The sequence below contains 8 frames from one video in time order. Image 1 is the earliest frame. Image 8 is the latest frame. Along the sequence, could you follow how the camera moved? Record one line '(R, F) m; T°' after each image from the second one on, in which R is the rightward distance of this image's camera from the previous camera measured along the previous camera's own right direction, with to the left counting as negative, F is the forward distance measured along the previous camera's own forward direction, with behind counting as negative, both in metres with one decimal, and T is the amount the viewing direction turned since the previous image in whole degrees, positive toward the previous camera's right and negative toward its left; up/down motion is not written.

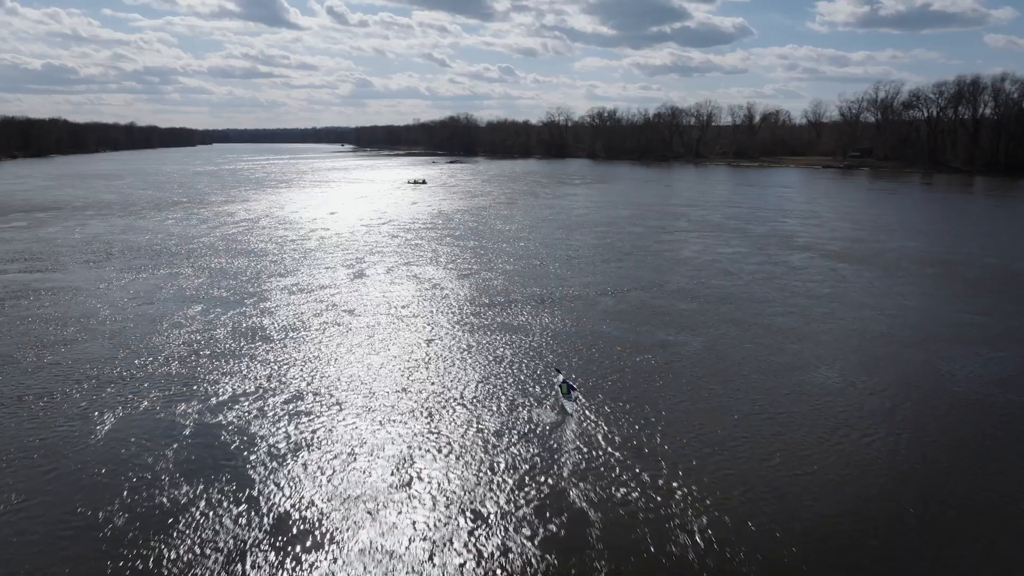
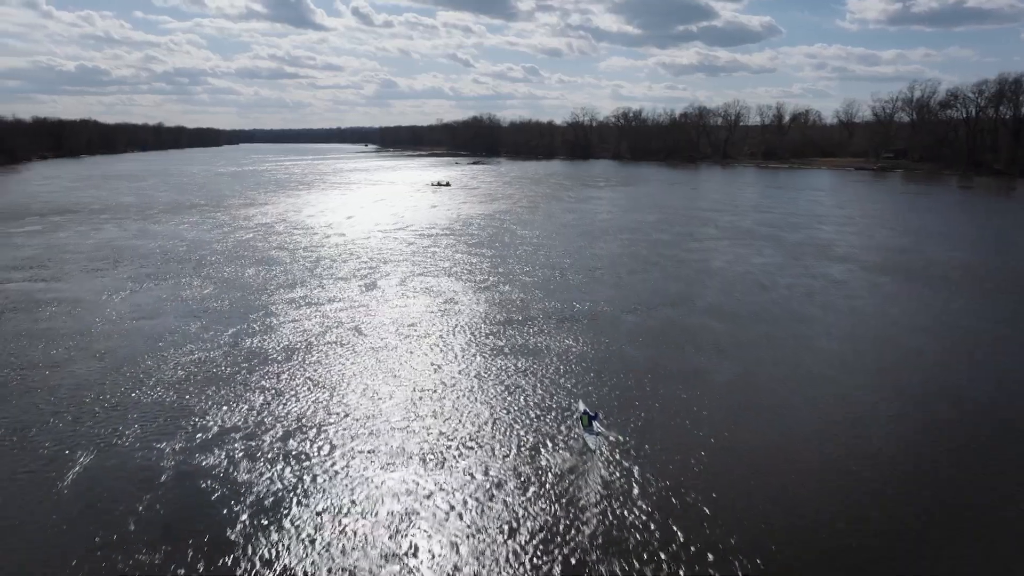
(0.0, +0.4) m; -2°
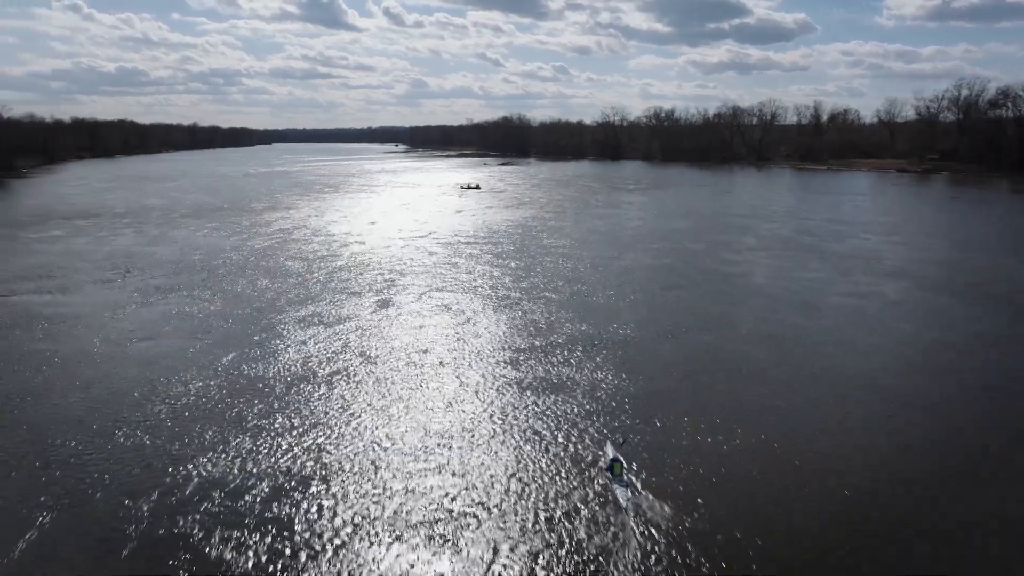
(0.0, +0.5) m; -2°
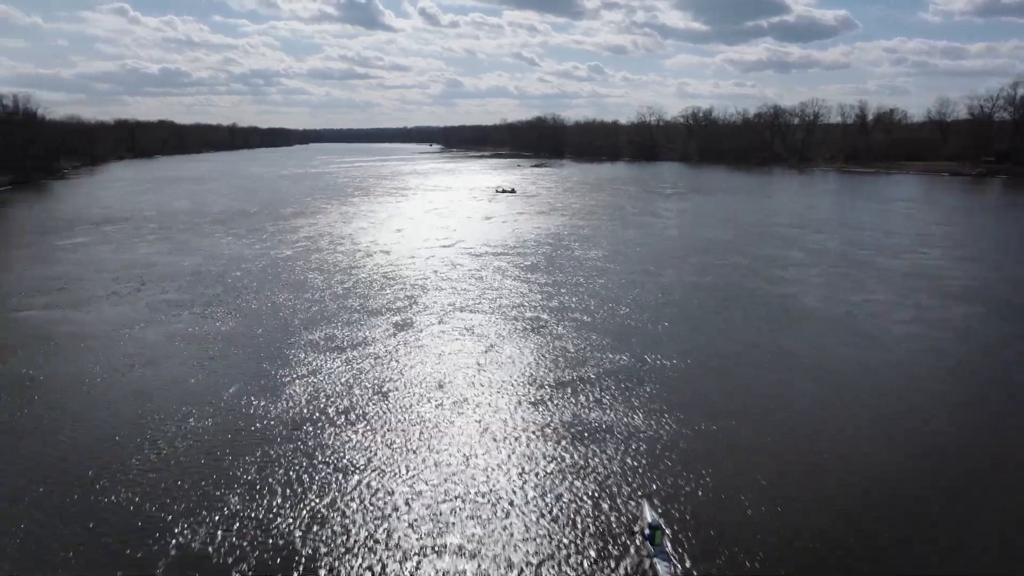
(0.0, +0.5) m; -3°
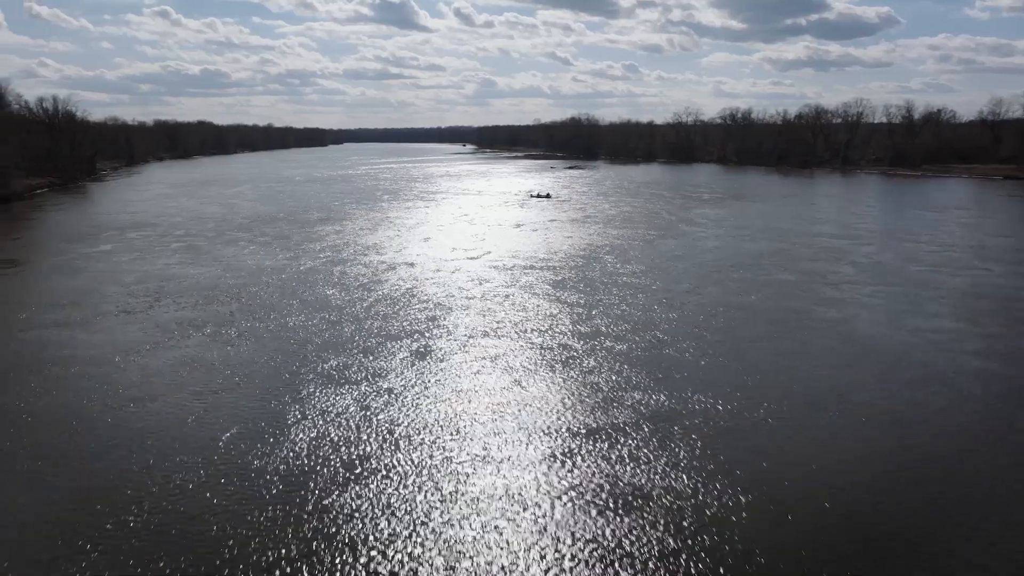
(0.0, +0.5) m; -3°
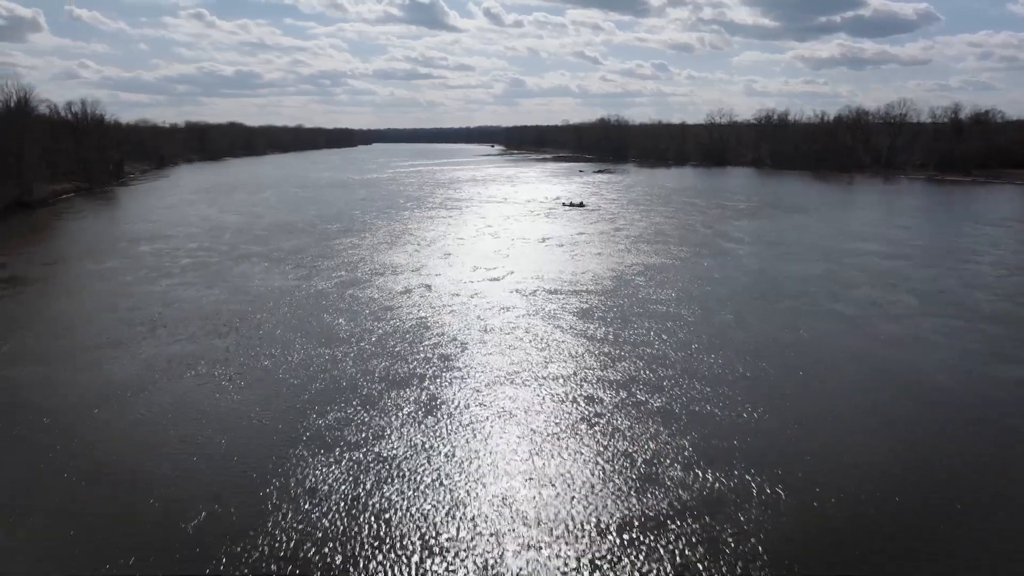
(0.0, +0.7) m; -2°
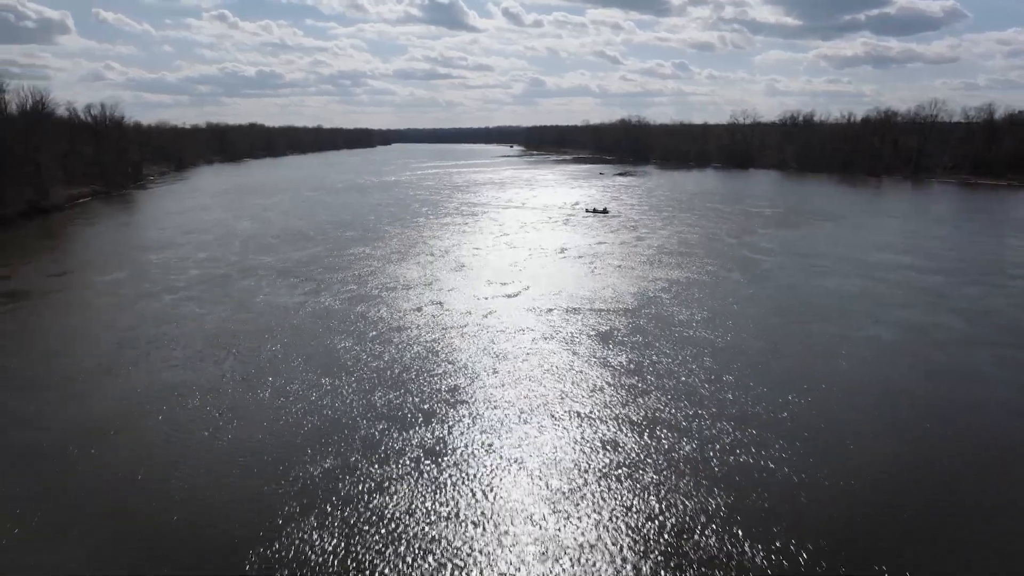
(0.0, +0.5) m; -1°
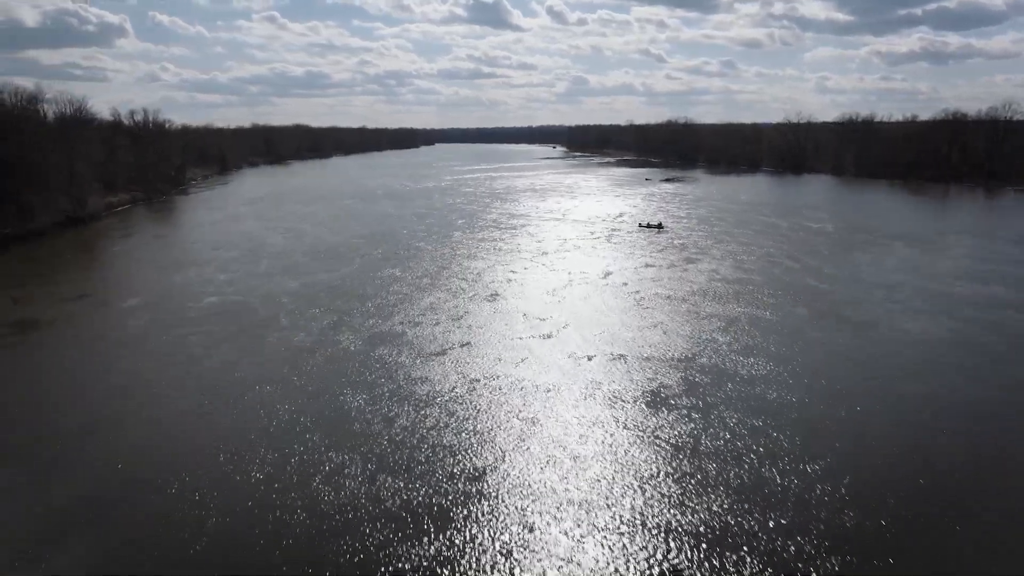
(0.0, +0.9) m; -3°
